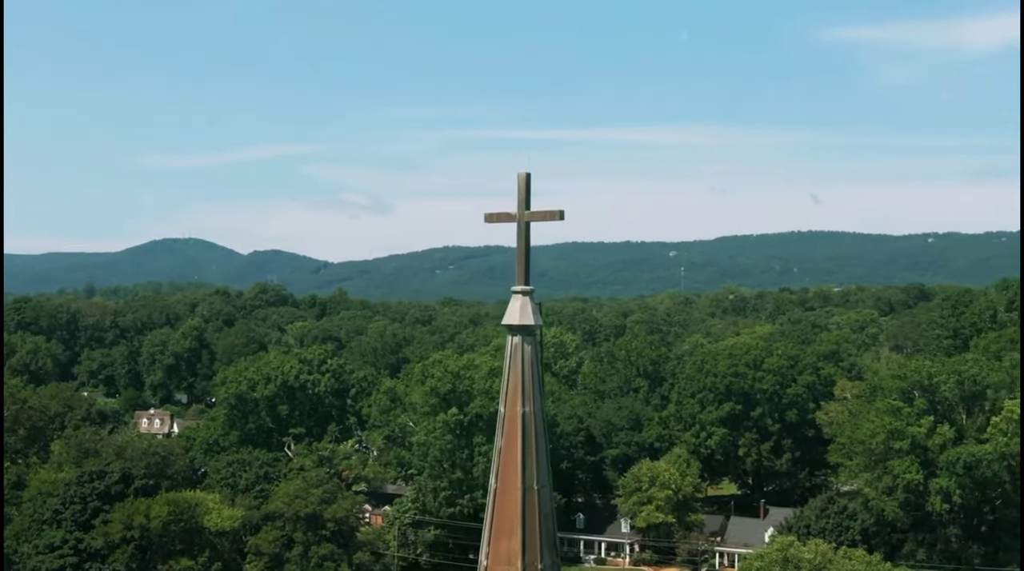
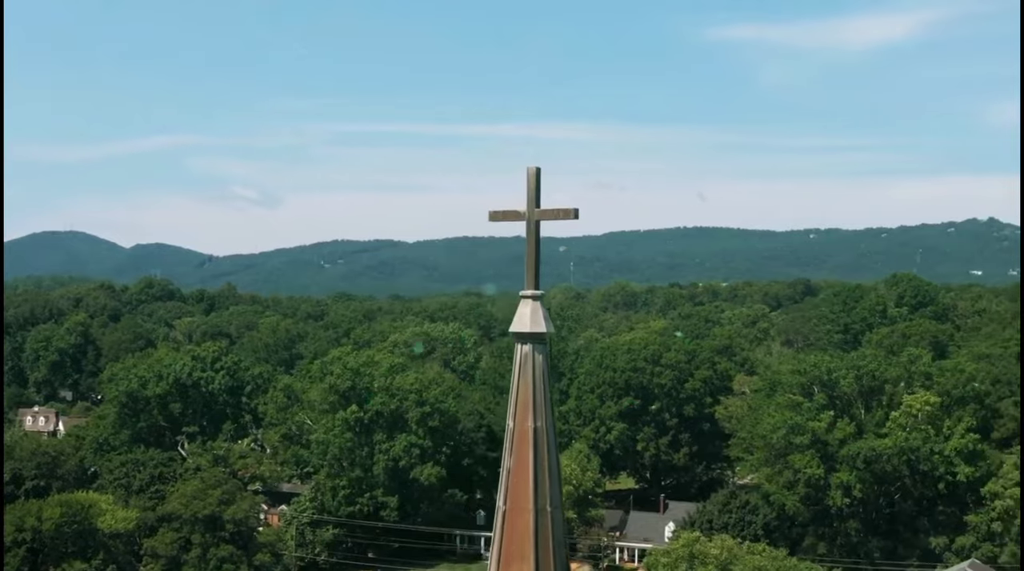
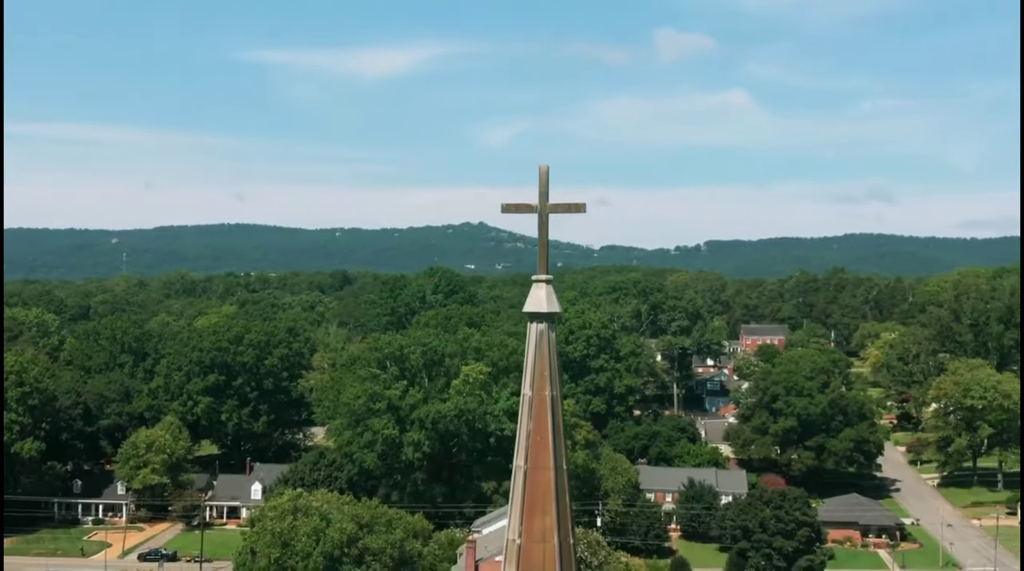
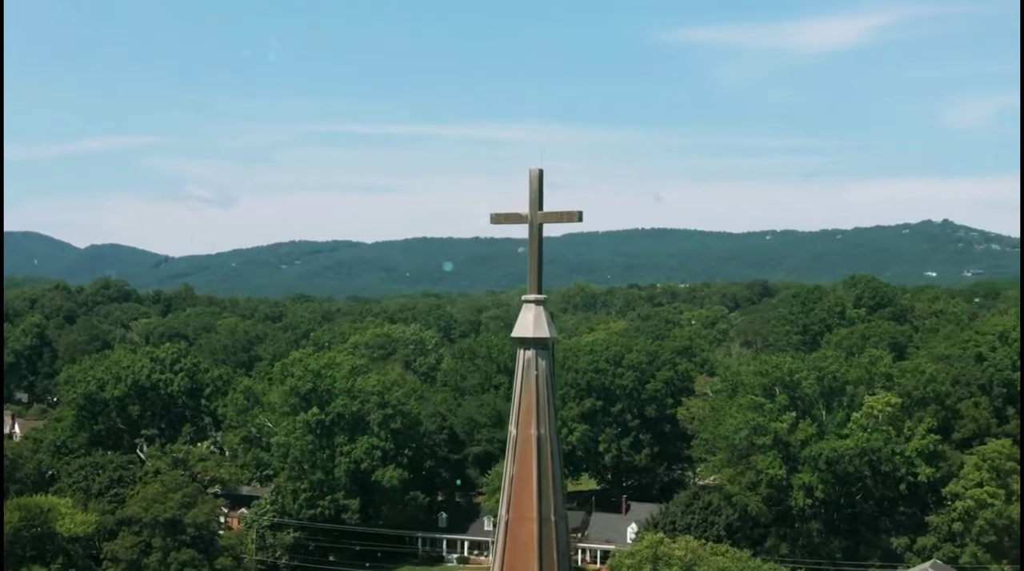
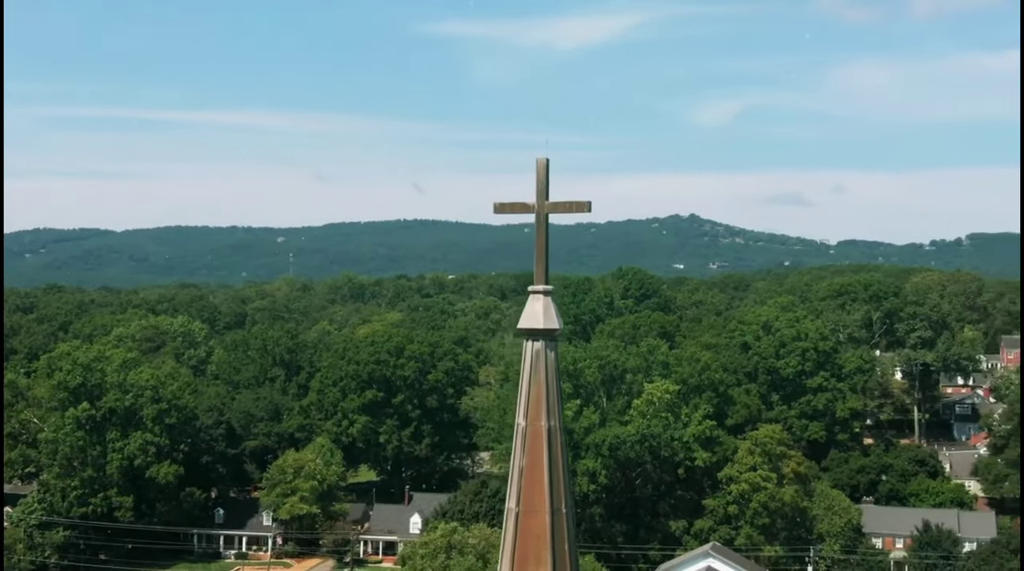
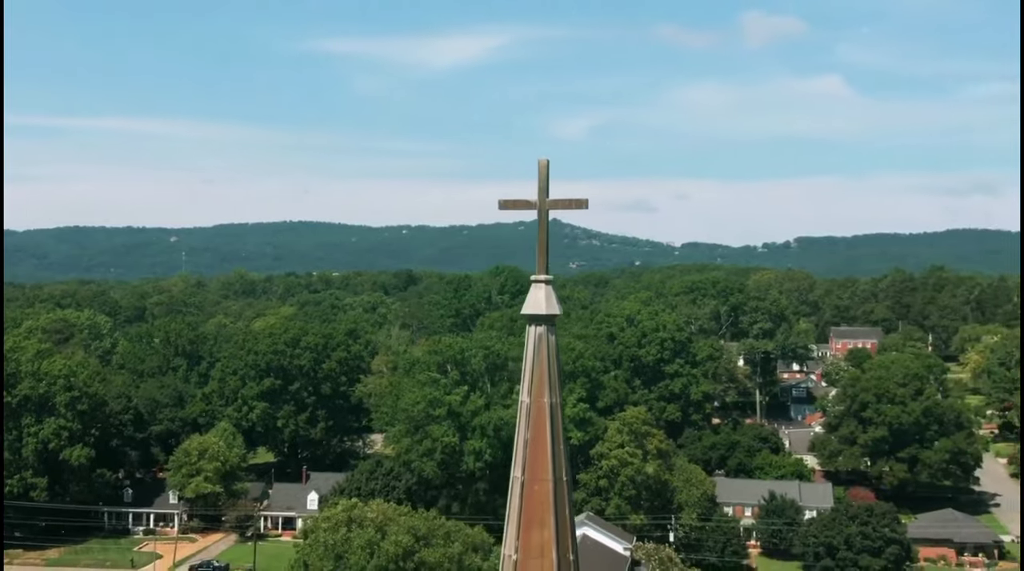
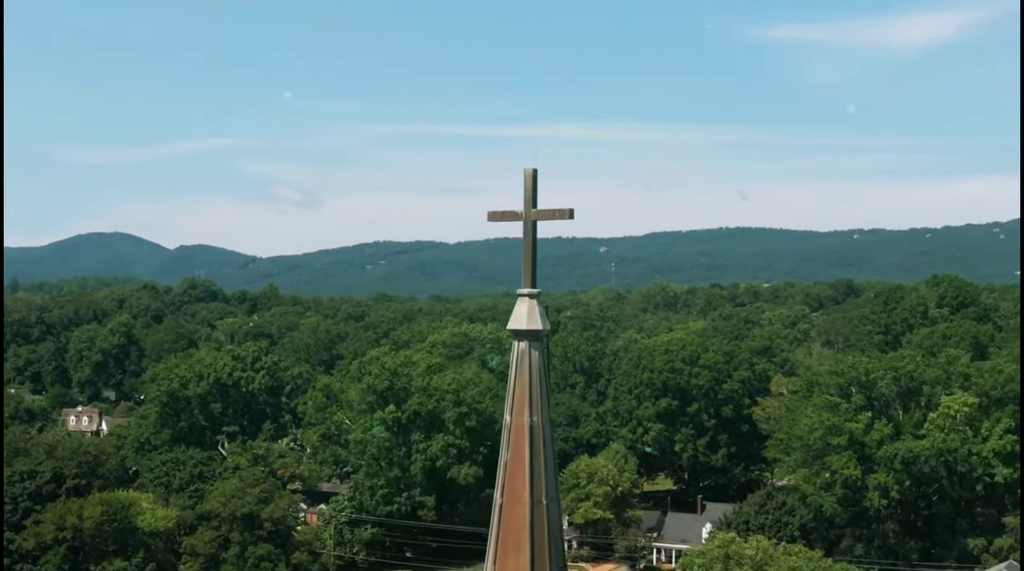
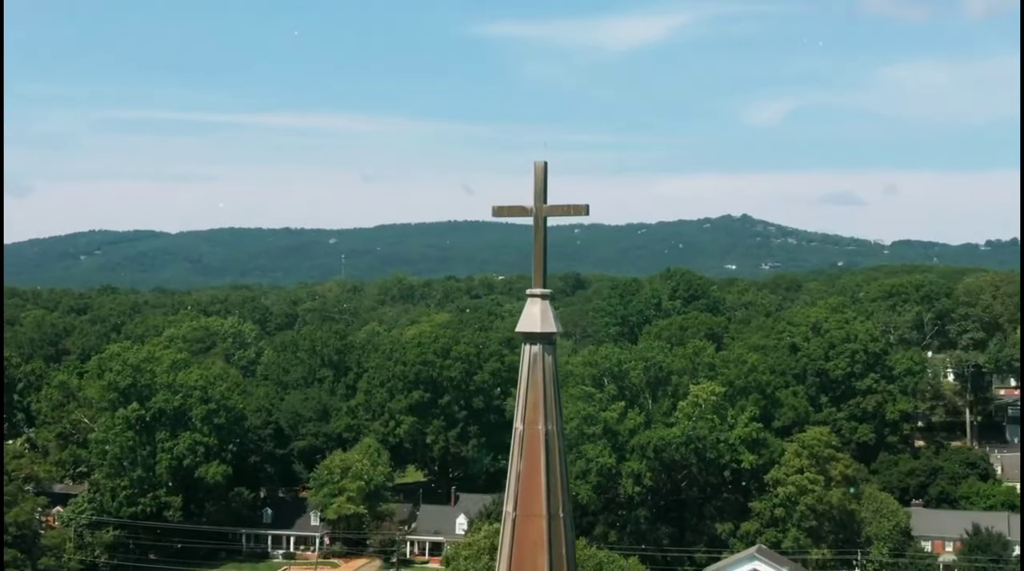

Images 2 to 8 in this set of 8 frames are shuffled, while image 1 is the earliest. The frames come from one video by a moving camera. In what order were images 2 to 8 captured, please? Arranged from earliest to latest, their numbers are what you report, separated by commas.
7, 2, 4, 8, 5, 6, 3
